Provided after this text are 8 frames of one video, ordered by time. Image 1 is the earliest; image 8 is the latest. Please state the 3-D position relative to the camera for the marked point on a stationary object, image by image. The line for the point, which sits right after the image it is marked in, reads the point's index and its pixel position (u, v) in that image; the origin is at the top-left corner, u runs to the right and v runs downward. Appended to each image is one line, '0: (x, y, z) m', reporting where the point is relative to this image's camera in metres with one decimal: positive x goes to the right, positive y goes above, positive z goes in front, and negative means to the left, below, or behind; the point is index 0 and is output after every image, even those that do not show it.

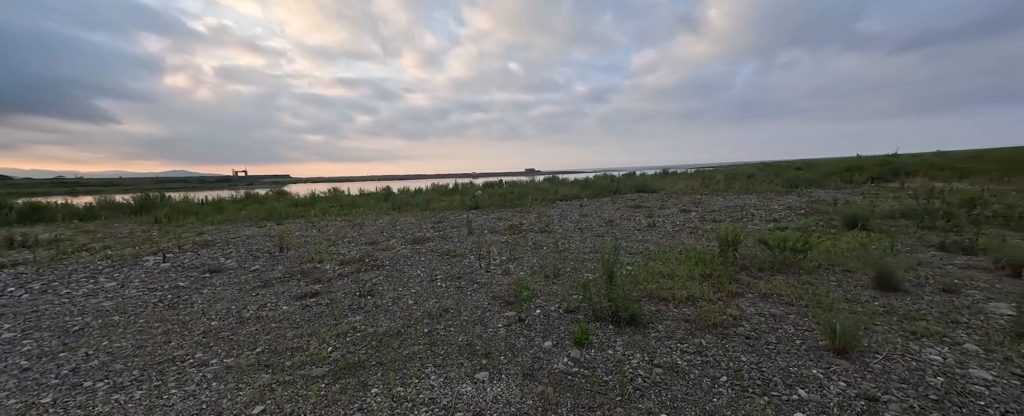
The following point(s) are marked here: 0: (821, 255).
0: (+6.3, -1.0, +6.3) m
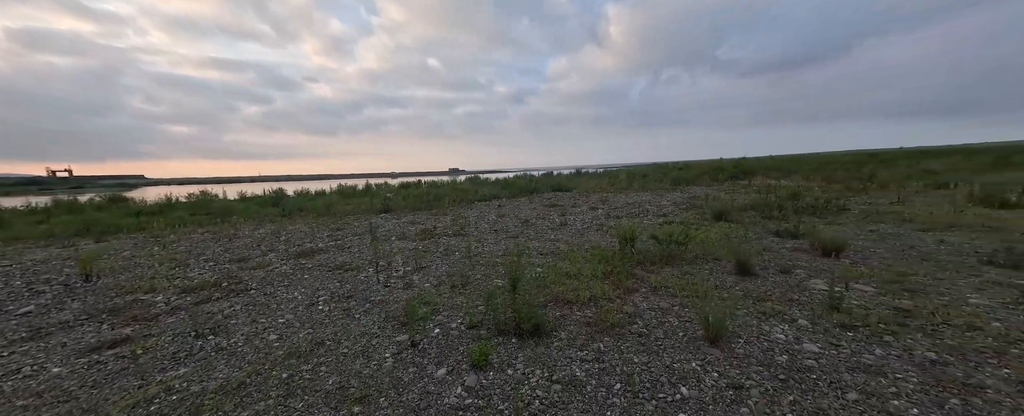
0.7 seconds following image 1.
0: (+4.3, -0.9, +7.1) m
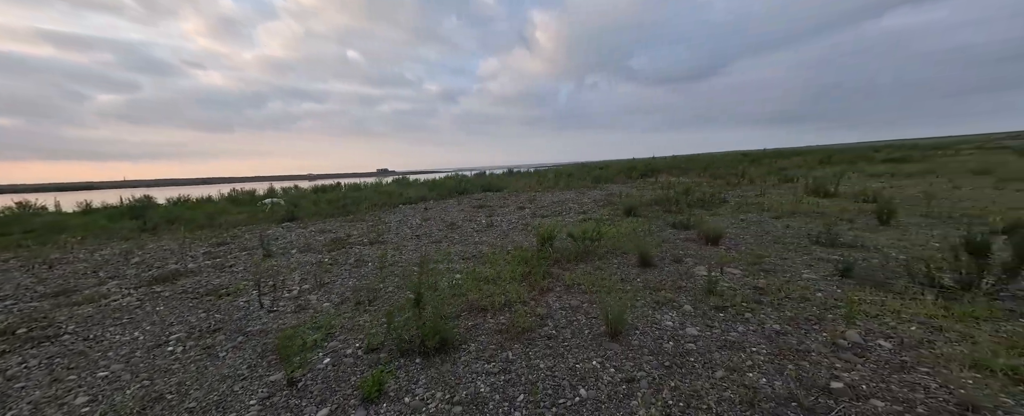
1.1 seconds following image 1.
0: (+2.4, -0.8, +7.7) m
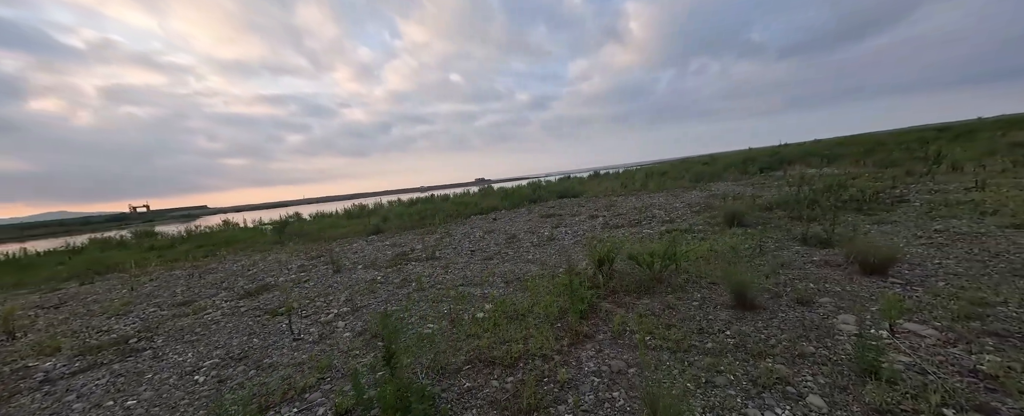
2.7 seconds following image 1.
0: (+3.4, -1.1, +5.8) m
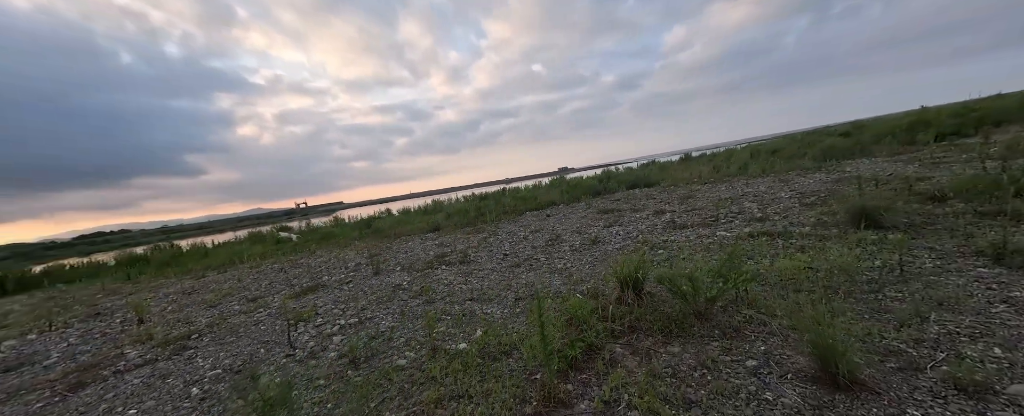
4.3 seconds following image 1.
0: (+3.3, -1.1, +4.0) m
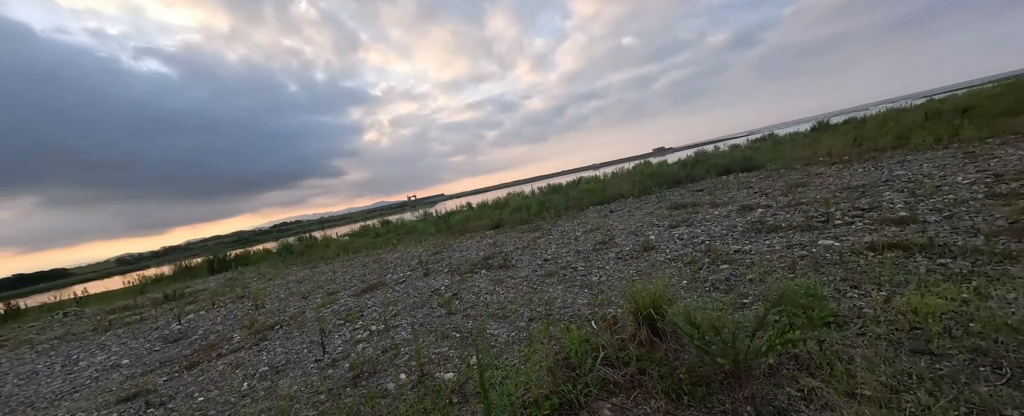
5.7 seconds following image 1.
0: (+3.0, -1.3, +2.7) m
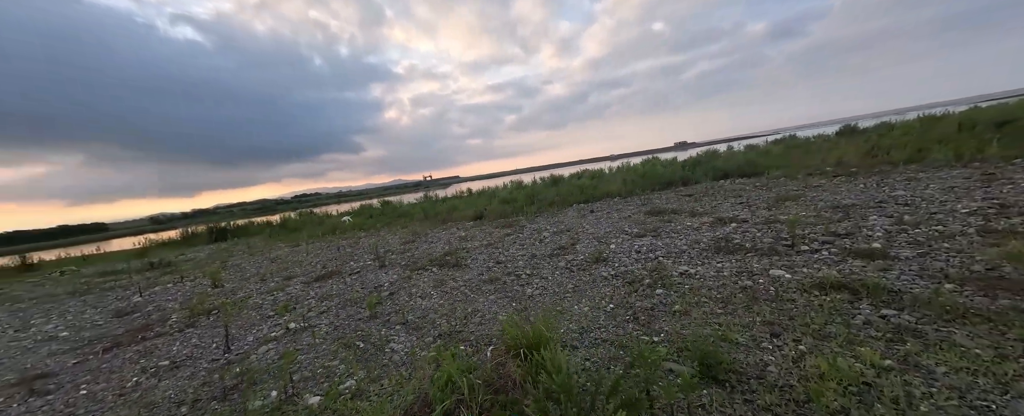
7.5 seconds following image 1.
0: (+1.5, -1.7, +2.3) m
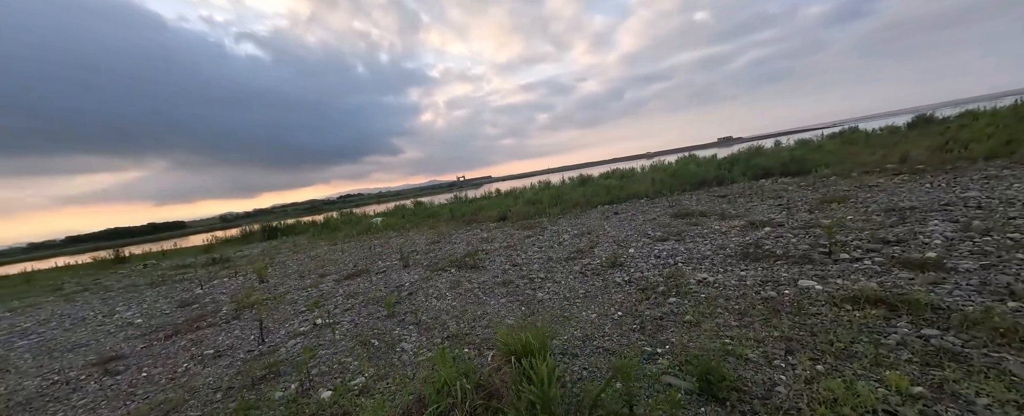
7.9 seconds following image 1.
0: (+1.3, -1.8, +2.2) m
